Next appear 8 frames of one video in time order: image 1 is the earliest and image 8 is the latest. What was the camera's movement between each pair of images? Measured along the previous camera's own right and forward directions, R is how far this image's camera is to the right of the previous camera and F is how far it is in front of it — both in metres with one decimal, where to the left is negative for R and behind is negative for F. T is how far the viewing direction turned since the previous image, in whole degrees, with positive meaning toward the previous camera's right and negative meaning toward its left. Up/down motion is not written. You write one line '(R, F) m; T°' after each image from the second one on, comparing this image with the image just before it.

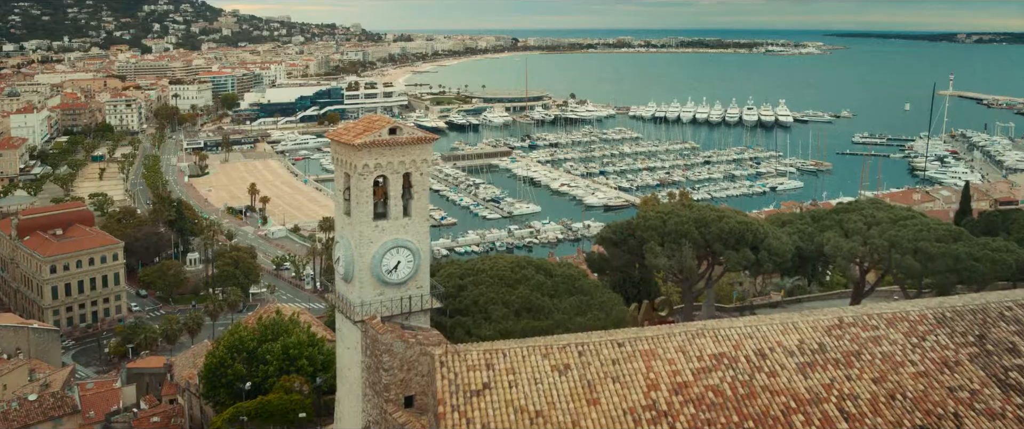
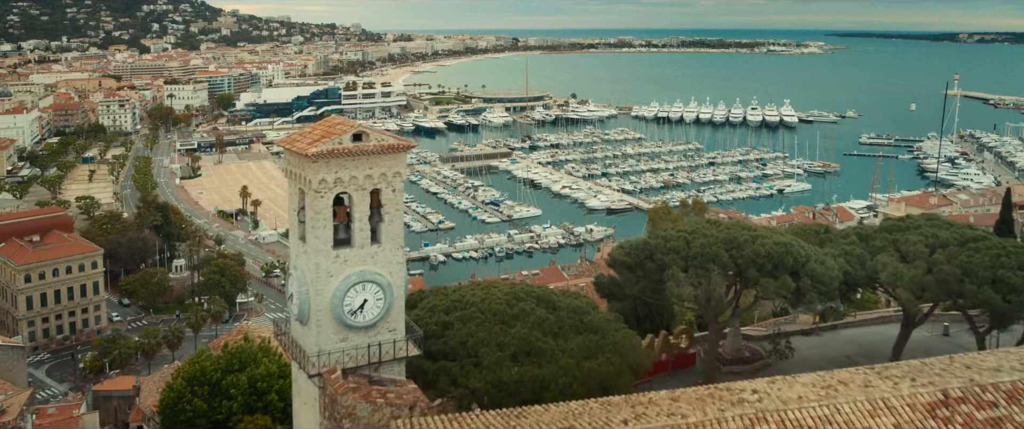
(+0.1, +2.2) m; 0°
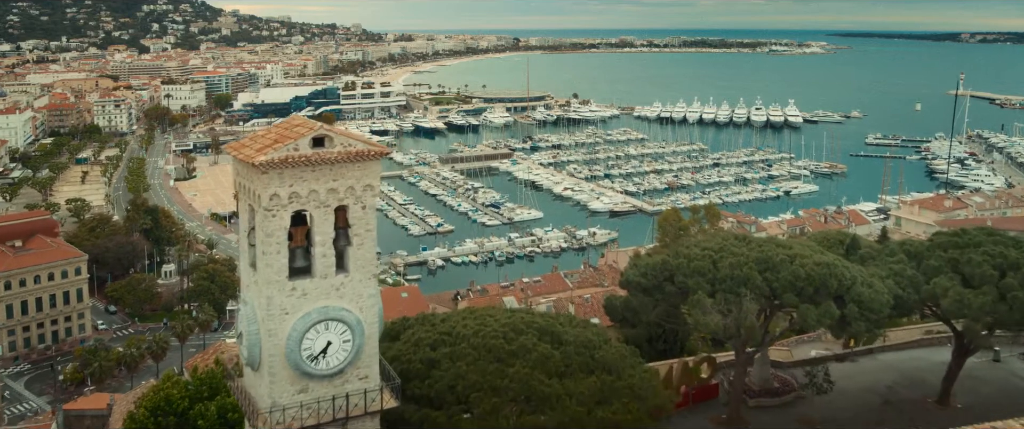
(0.0, +1.7) m; 0°
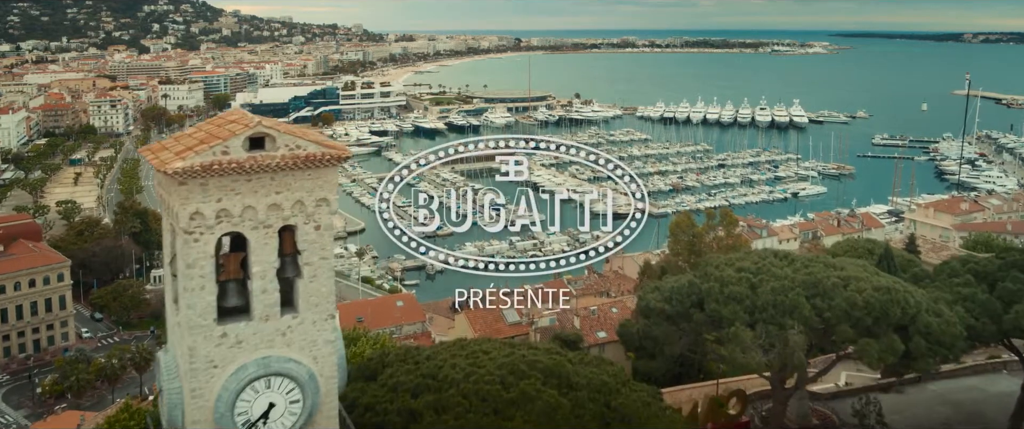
(0.0, +1.7) m; 0°
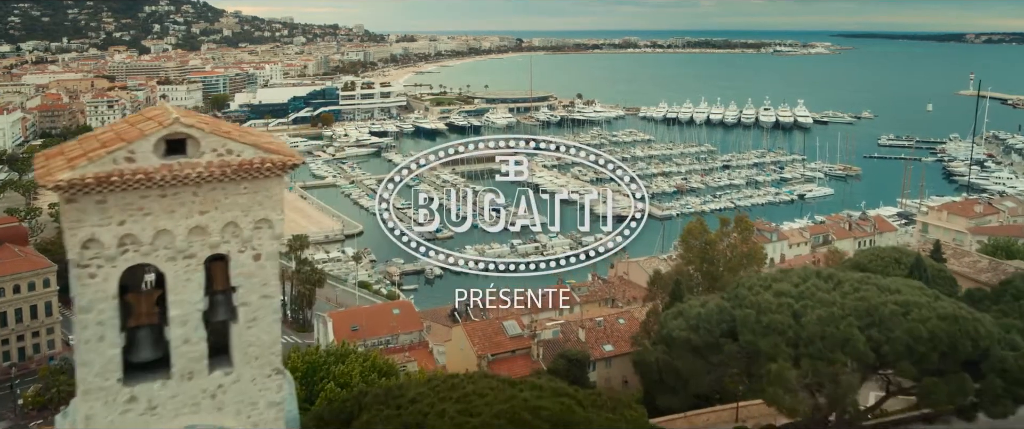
(0.0, +1.3) m; 0°
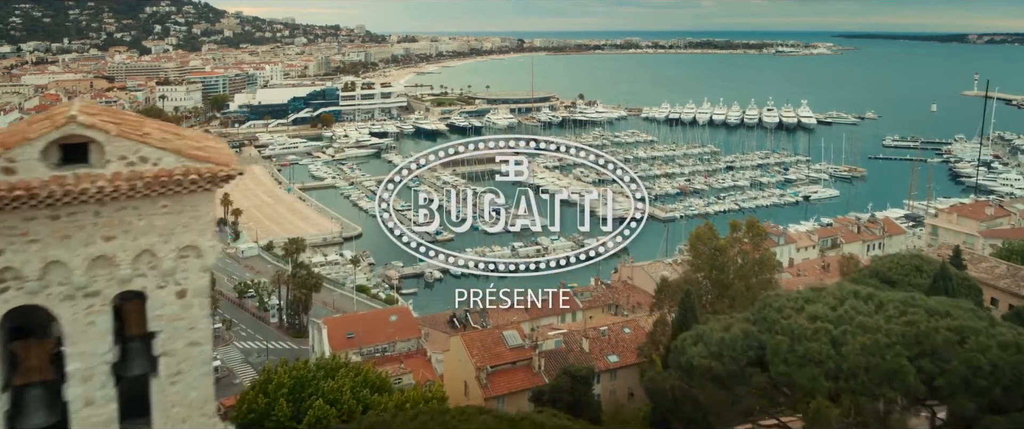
(0.0, +0.9) m; 0°
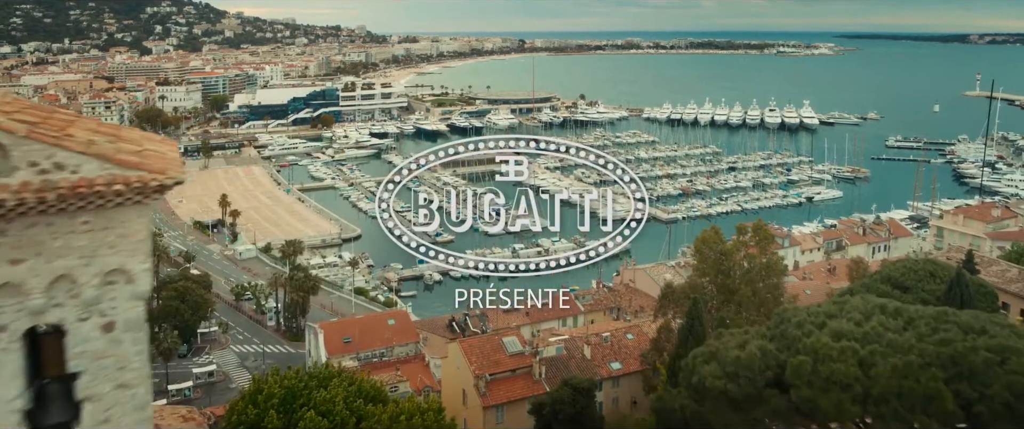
(0.0, +0.6) m; 0°
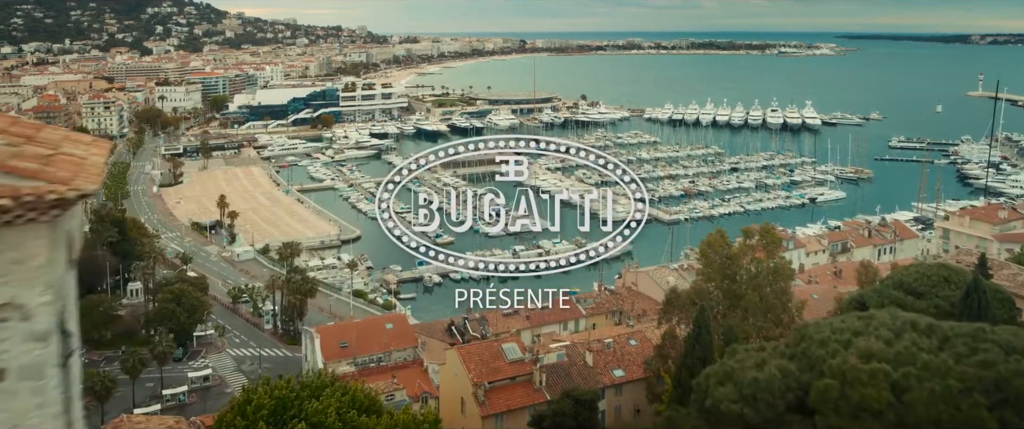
(0.0, +0.6) m; 0°
